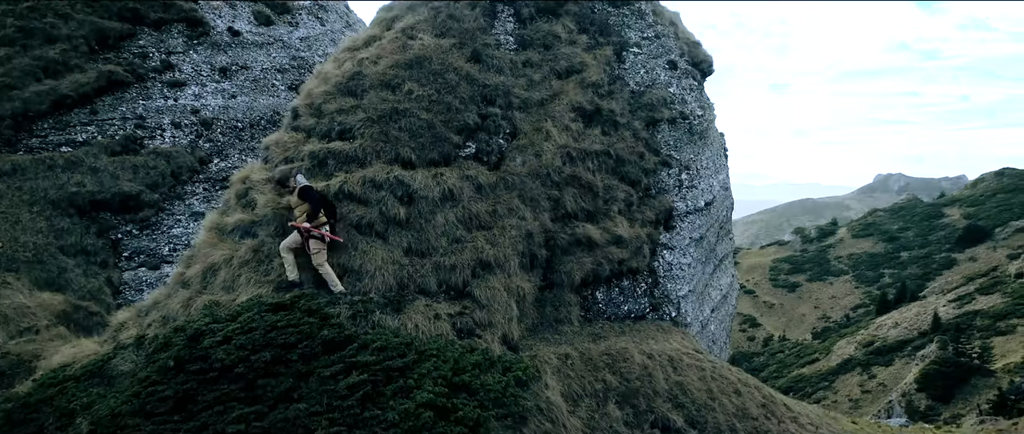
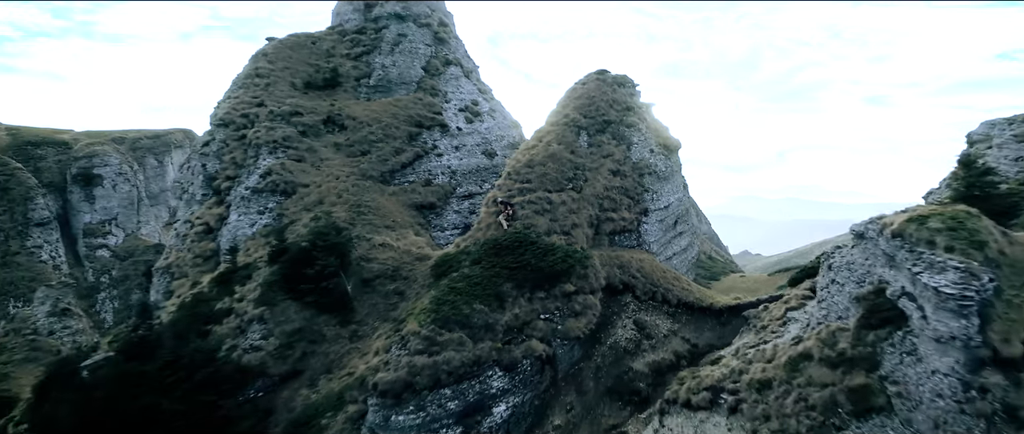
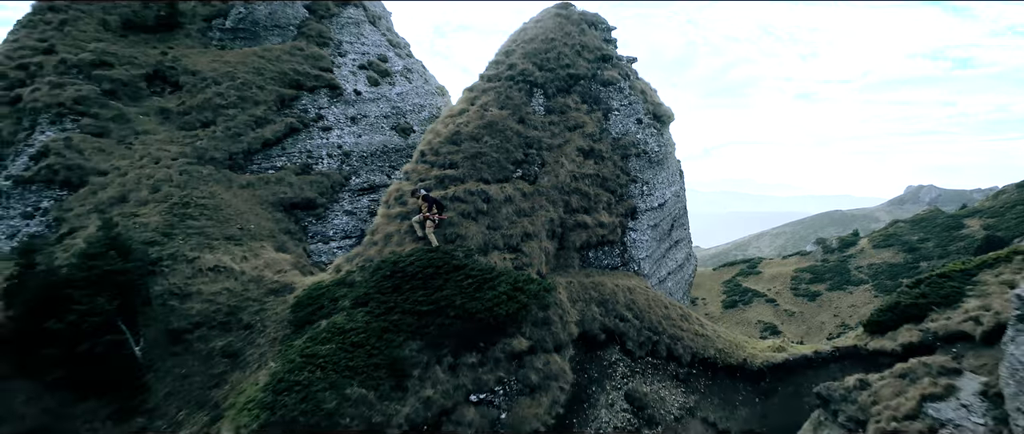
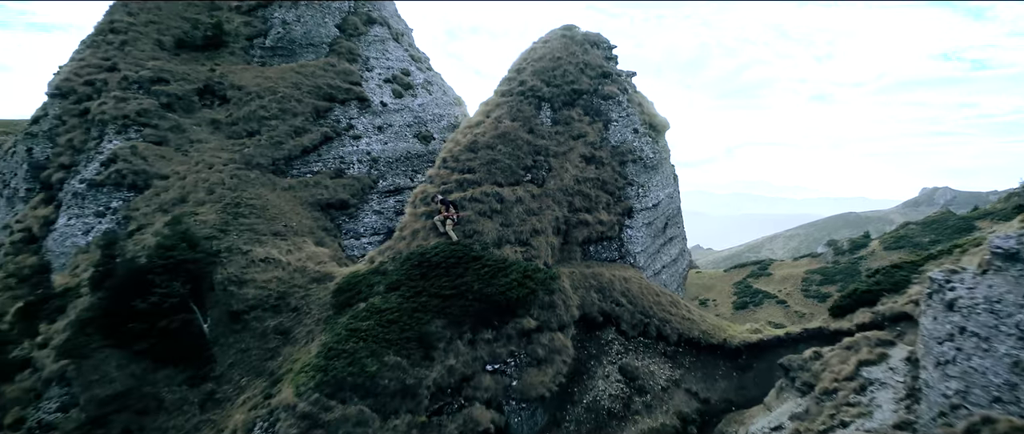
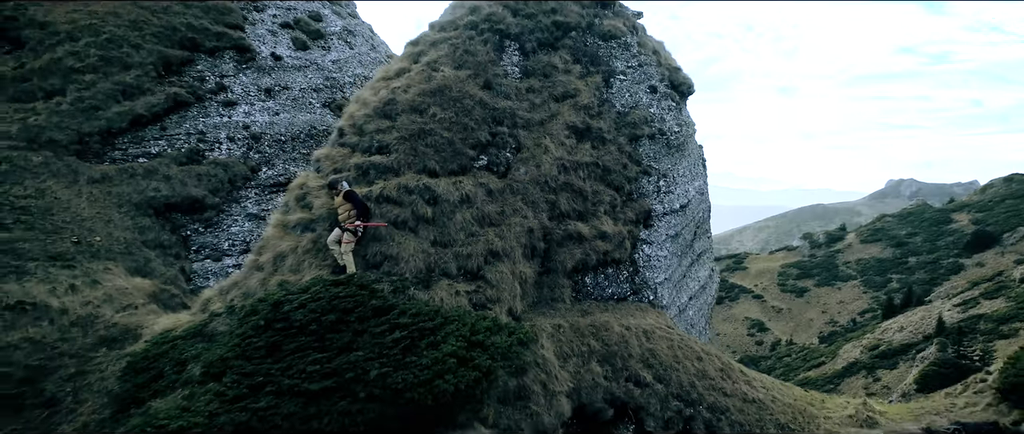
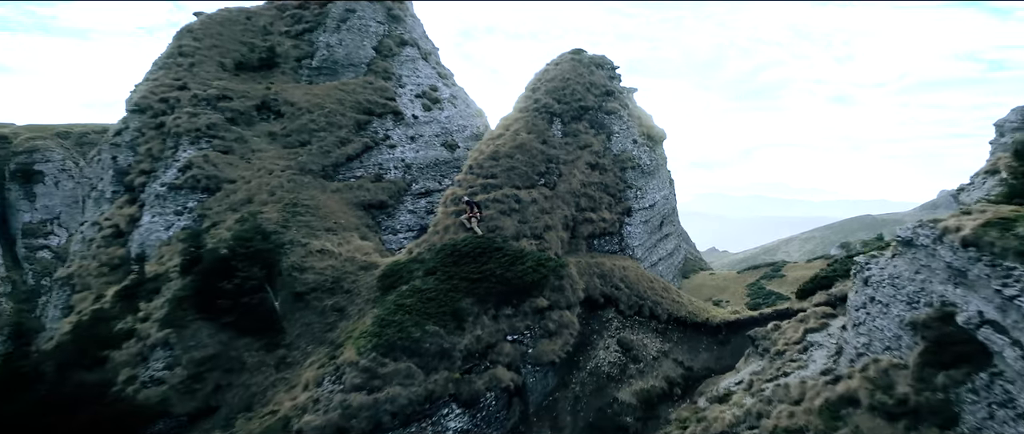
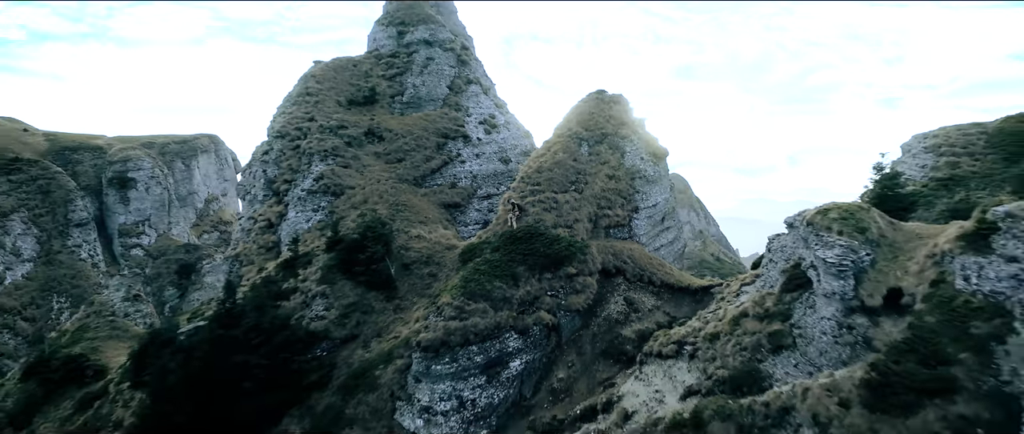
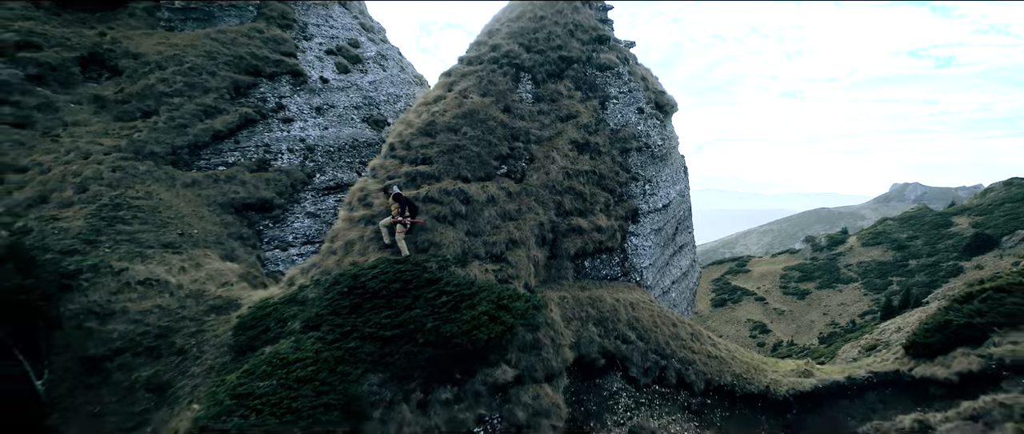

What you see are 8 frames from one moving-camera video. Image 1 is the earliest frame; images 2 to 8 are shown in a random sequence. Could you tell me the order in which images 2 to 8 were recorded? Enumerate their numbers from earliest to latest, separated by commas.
5, 8, 3, 4, 6, 2, 7
